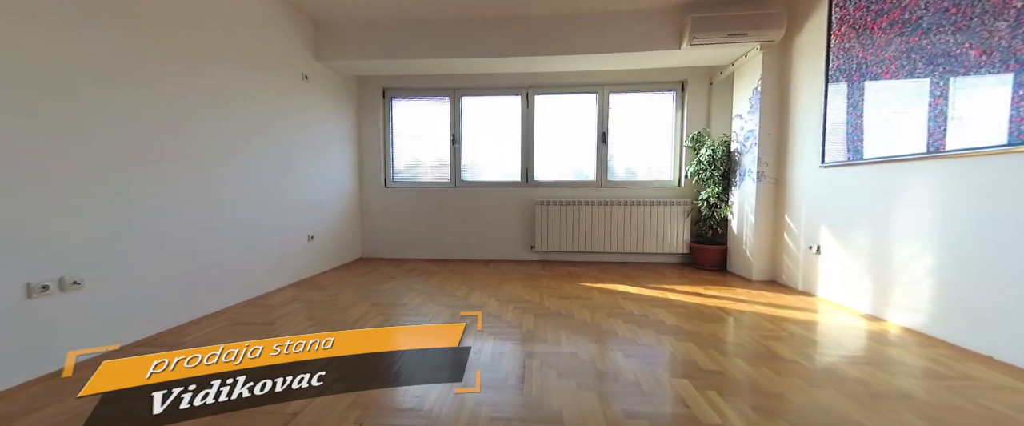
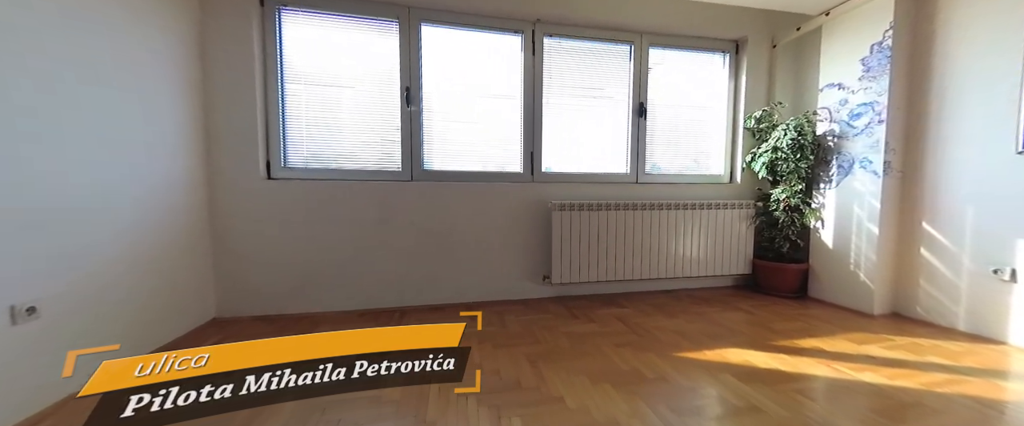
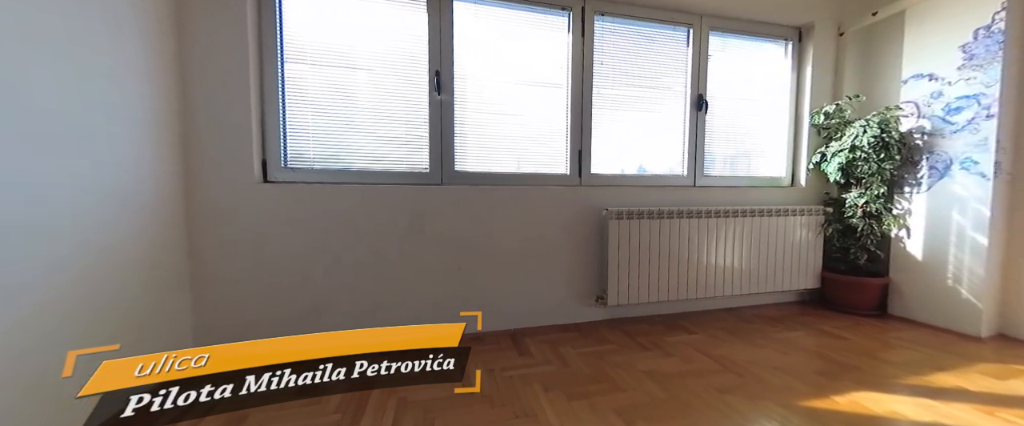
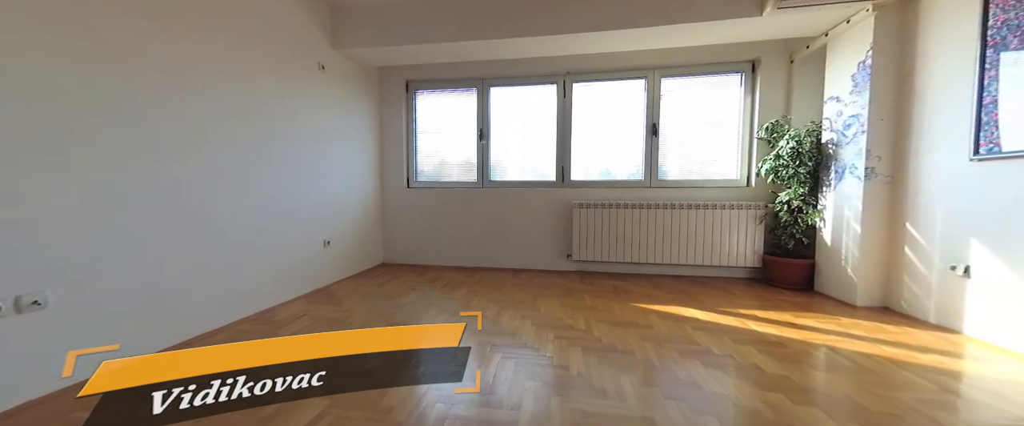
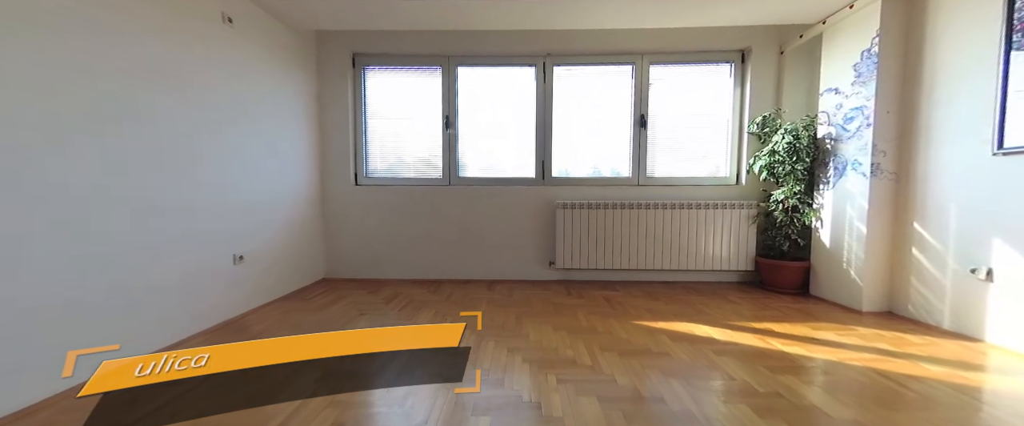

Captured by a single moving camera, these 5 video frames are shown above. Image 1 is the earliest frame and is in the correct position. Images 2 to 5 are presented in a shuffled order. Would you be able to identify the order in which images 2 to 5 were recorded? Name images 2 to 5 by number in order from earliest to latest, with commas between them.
4, 5, 2, 3
